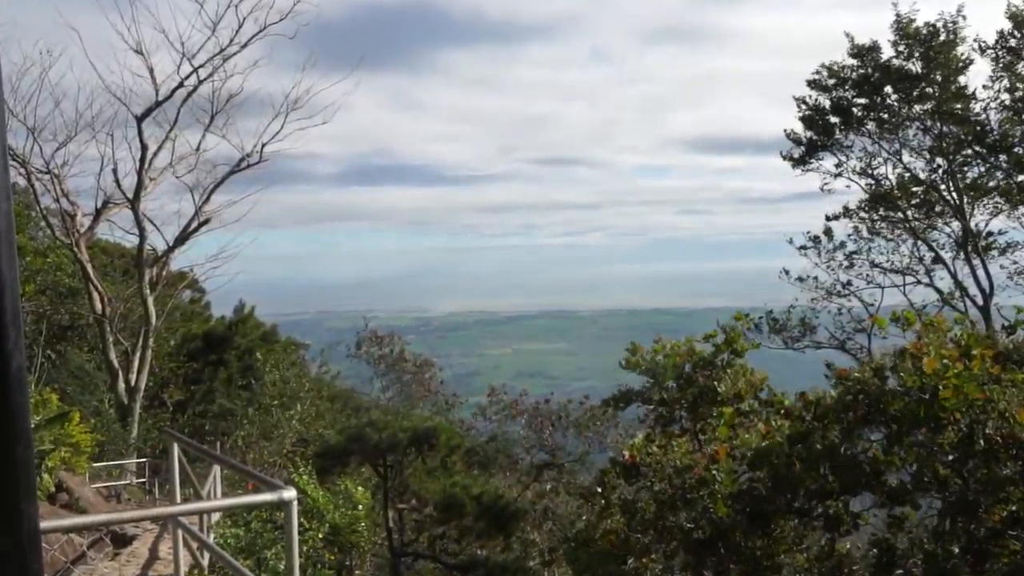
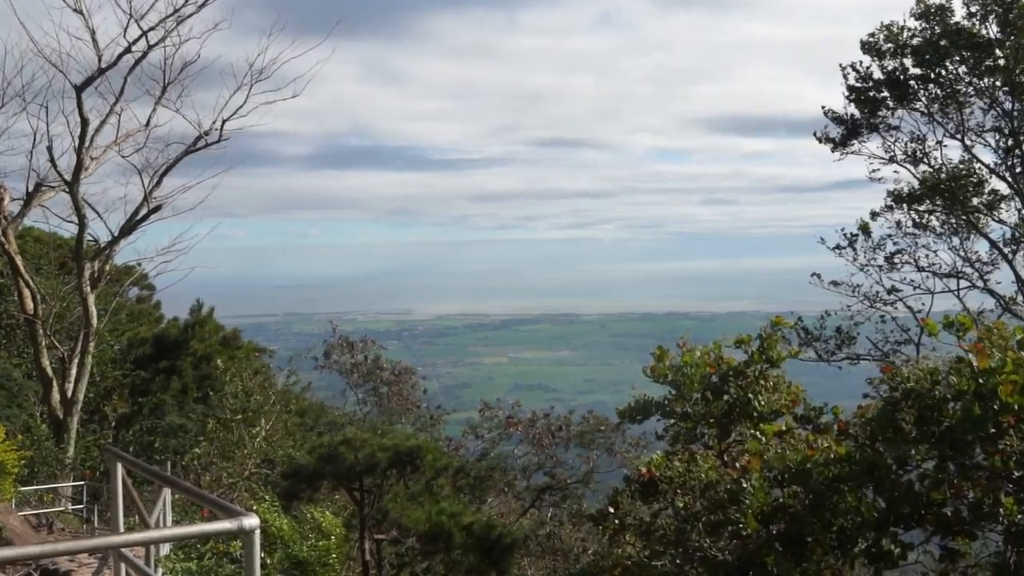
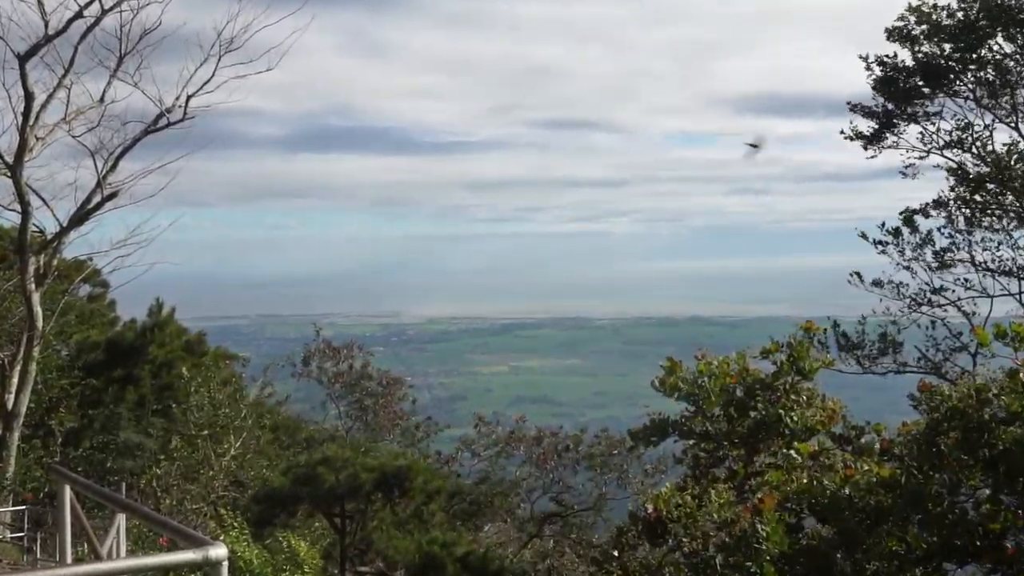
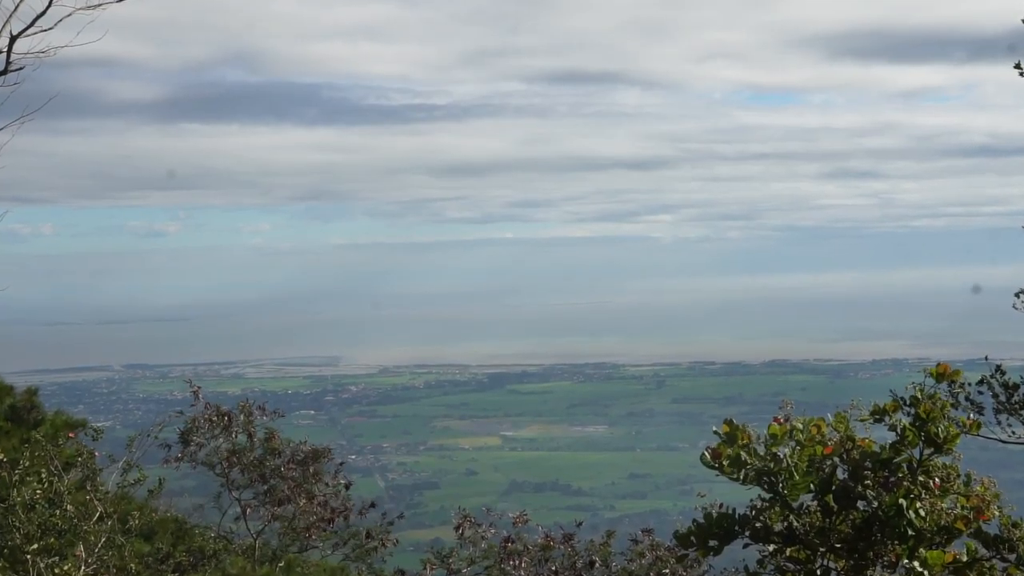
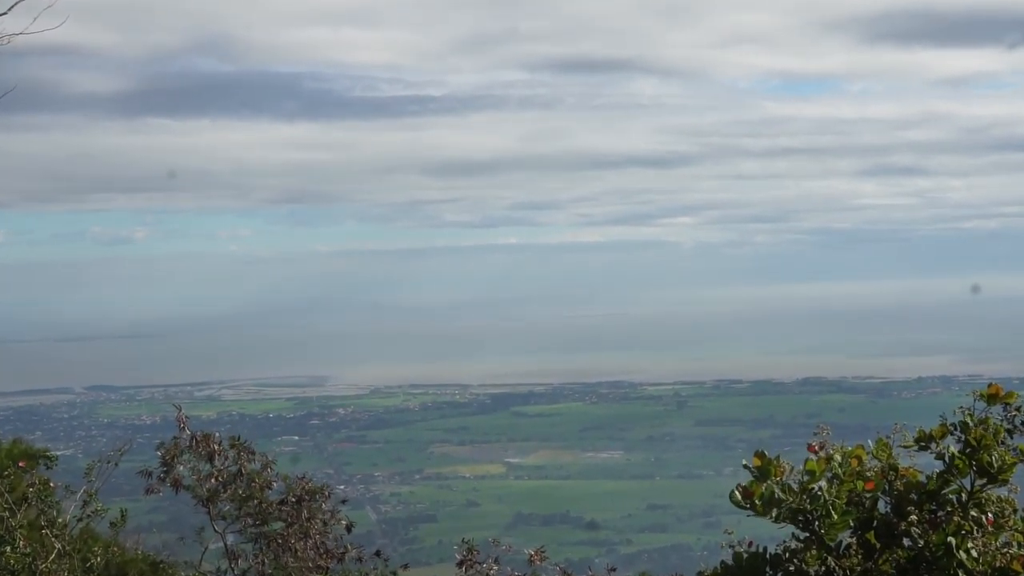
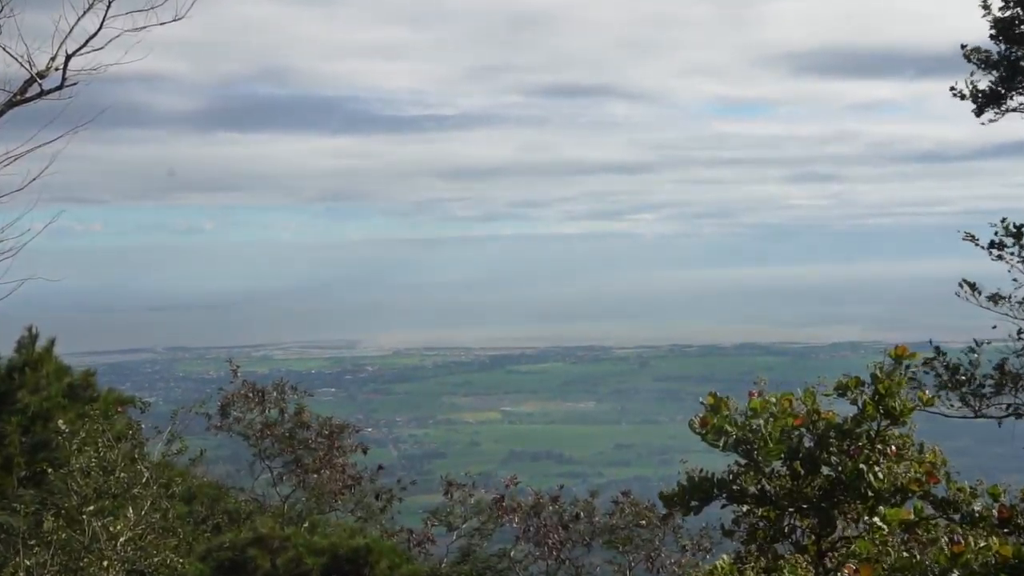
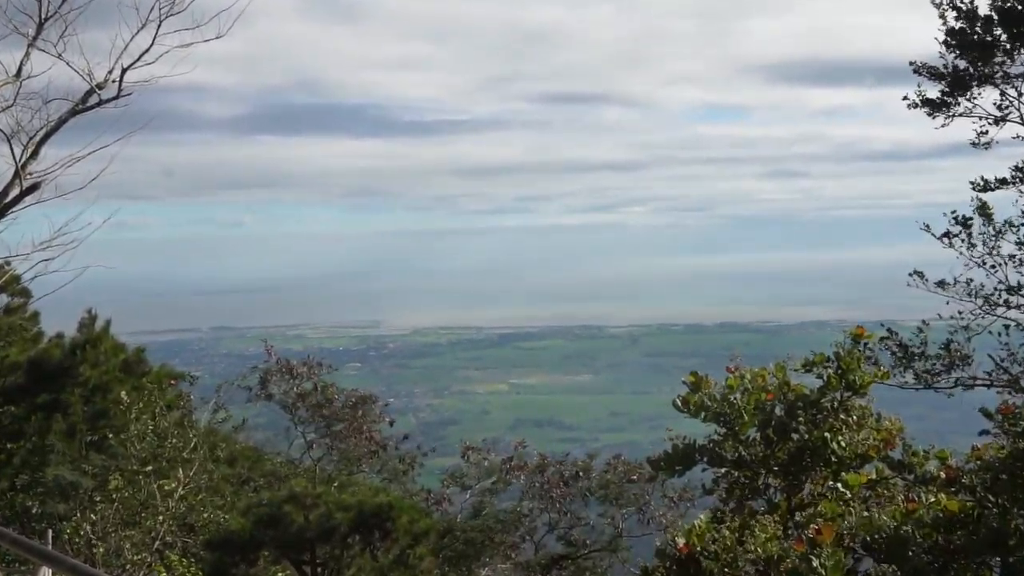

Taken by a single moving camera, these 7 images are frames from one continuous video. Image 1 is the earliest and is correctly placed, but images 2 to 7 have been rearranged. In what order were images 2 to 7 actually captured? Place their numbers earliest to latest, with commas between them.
2, 3, 7, 6, 4, 5
